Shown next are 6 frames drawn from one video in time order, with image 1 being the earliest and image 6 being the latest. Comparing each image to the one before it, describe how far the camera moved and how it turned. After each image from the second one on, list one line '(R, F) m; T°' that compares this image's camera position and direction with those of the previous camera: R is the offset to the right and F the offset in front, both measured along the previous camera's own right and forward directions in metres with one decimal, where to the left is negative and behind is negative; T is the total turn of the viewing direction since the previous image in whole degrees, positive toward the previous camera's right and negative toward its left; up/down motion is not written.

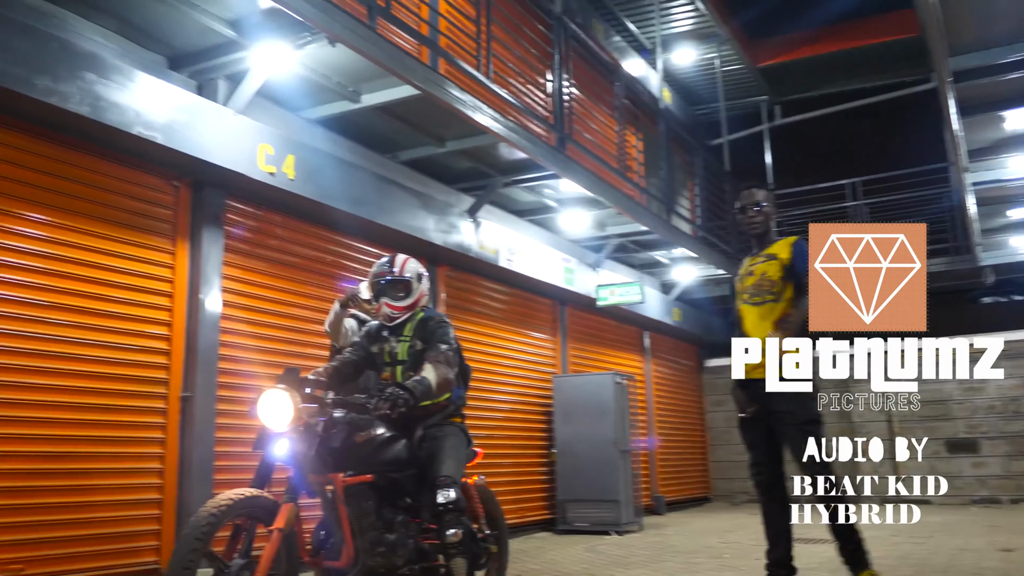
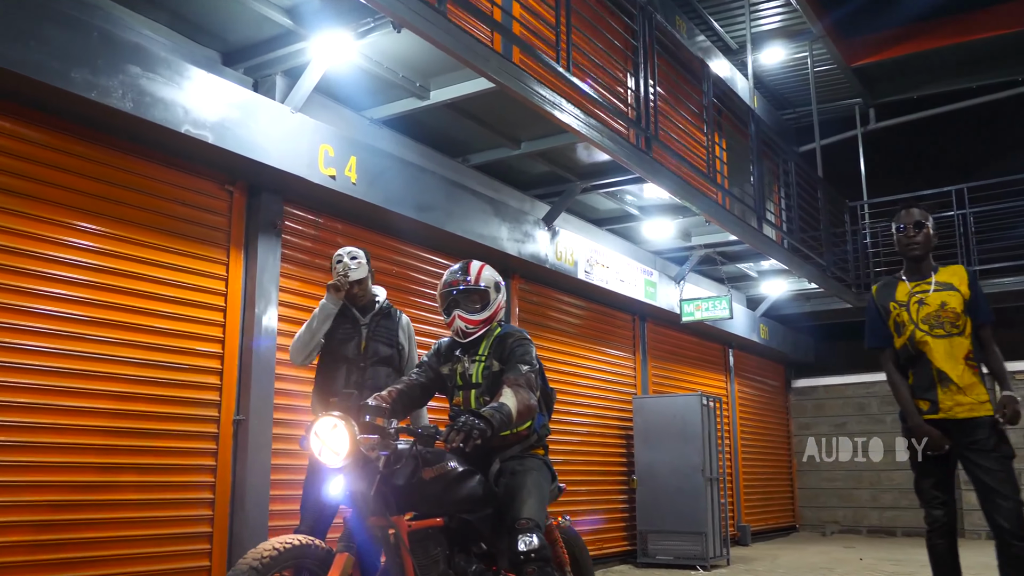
(-0.1, +0.7) m; -4°
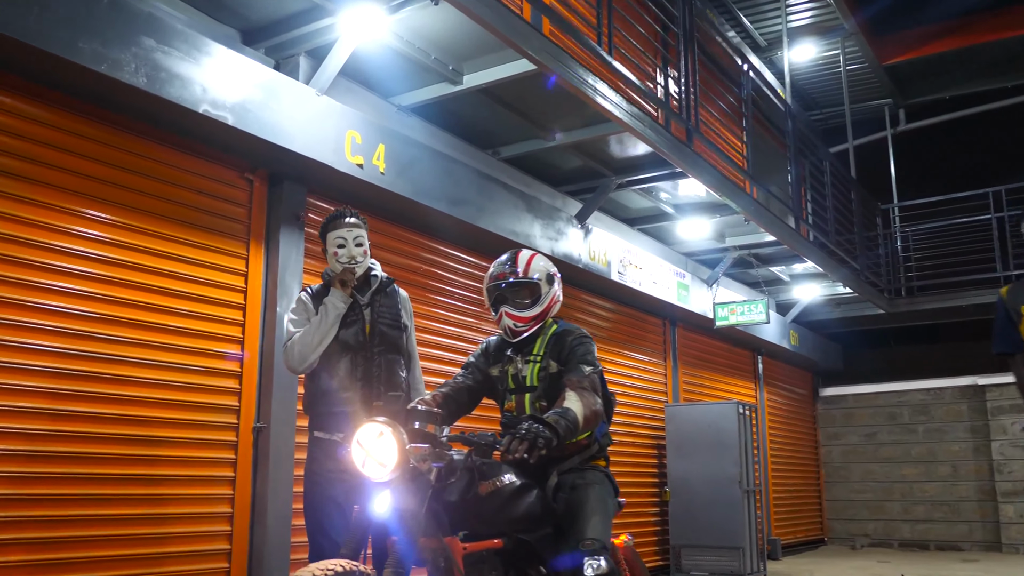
(-0.2, +0.5) m; 0°
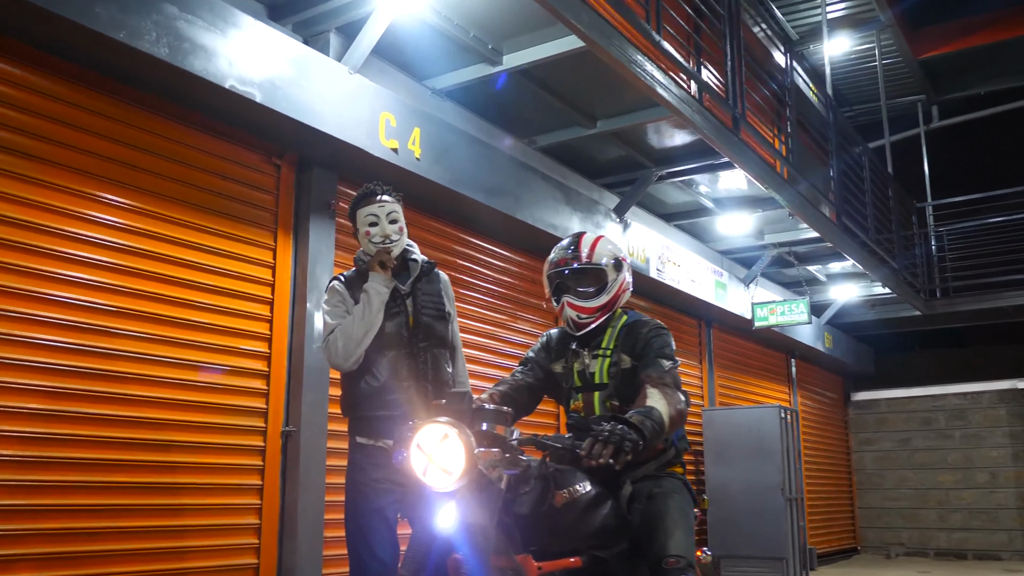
(-0.2, +0.4) m; -1°
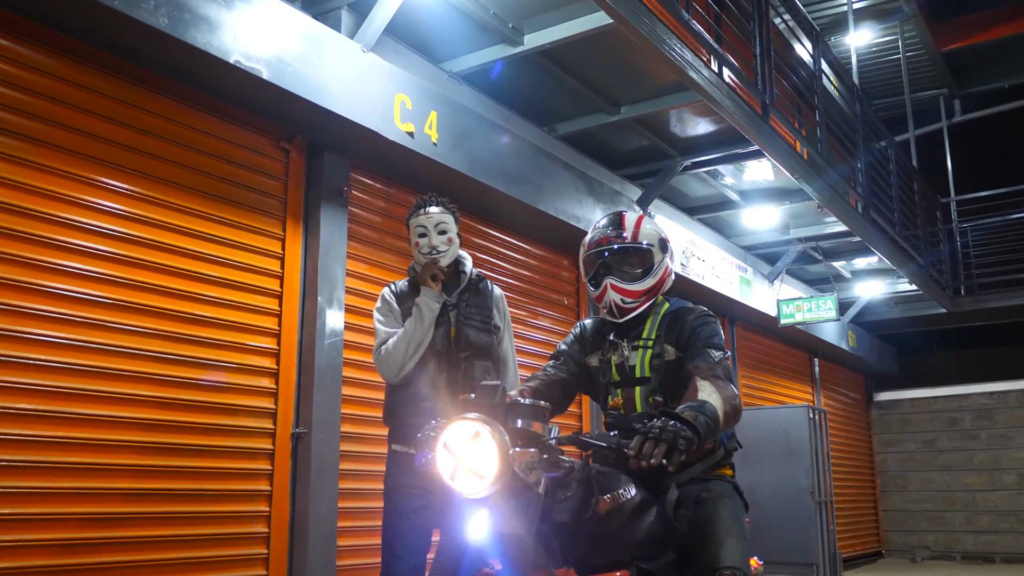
(-0.1, +0.3) m; -1°
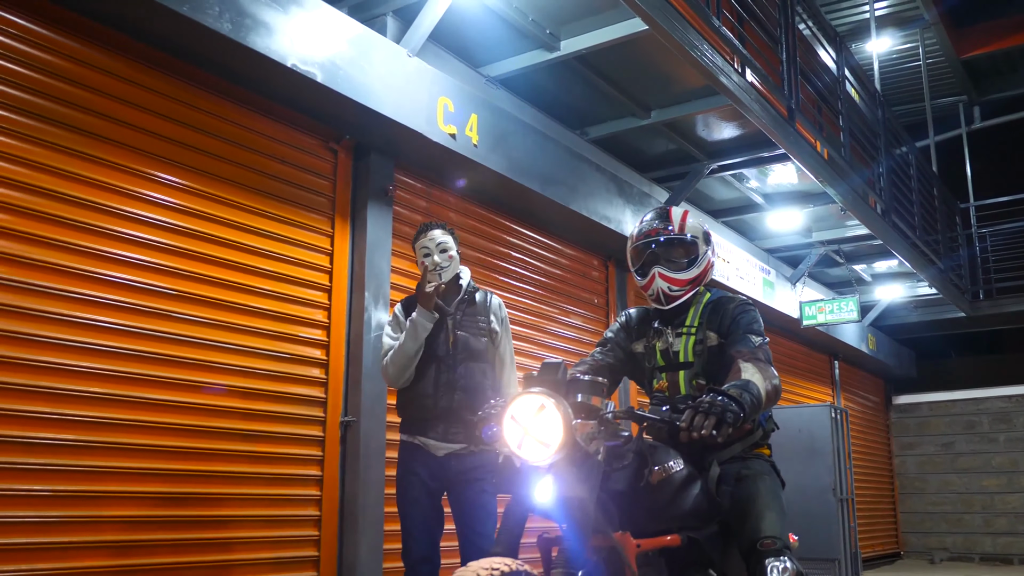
(-0.1, -0.2) m; -1°
